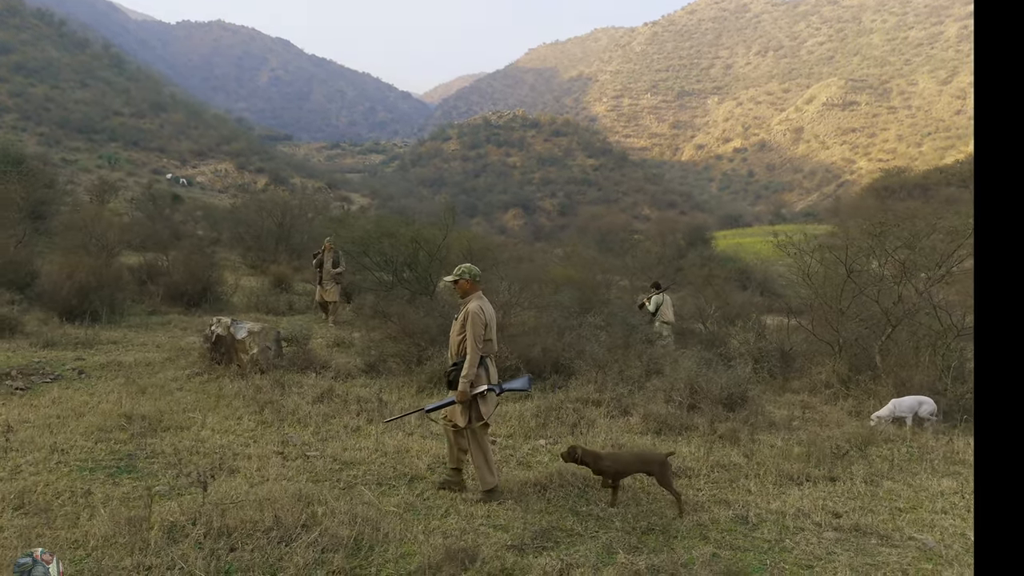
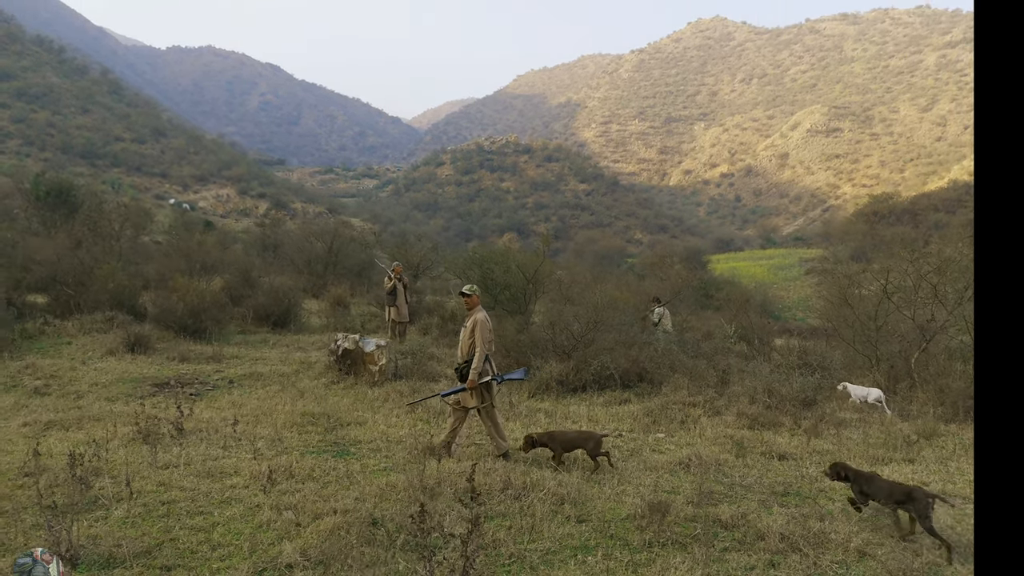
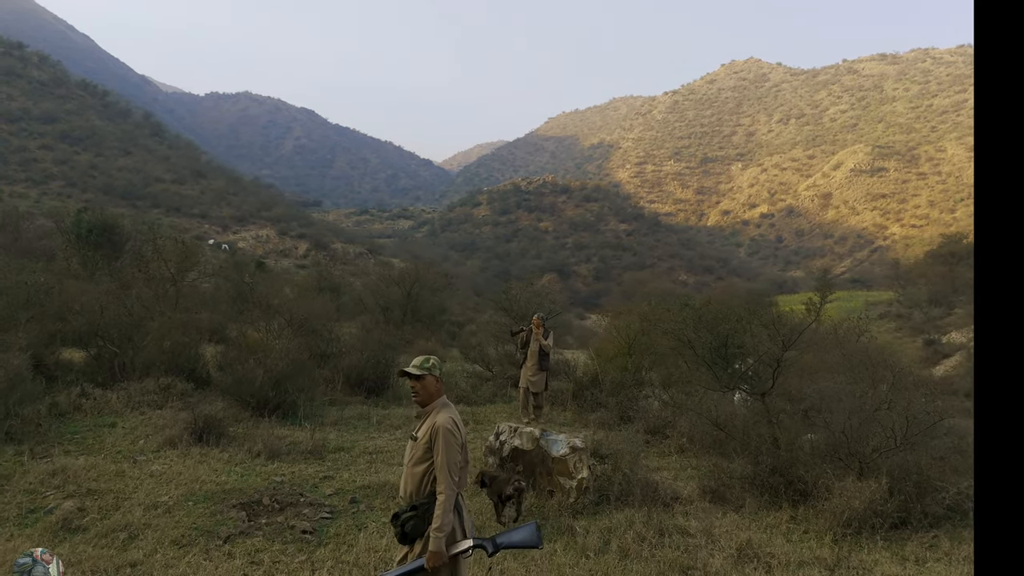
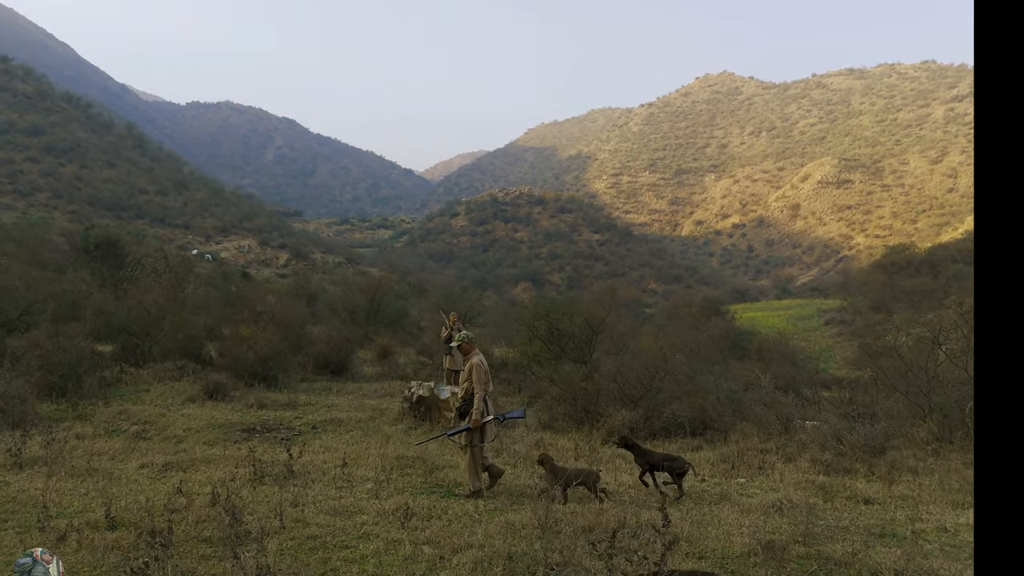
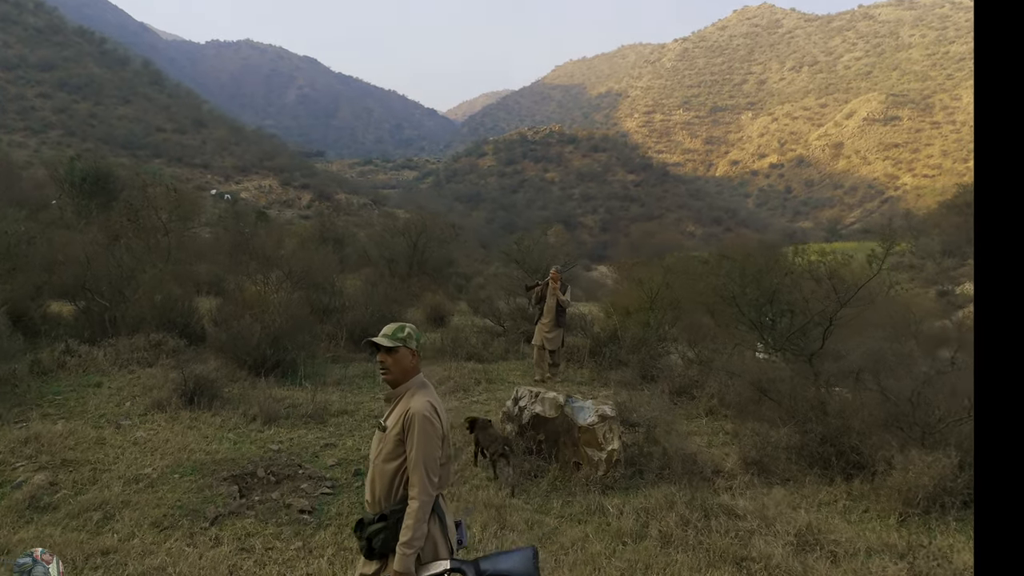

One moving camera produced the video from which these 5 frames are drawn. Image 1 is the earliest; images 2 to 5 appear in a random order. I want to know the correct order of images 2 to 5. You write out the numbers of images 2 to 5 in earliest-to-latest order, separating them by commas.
2, 4, 3, 5
